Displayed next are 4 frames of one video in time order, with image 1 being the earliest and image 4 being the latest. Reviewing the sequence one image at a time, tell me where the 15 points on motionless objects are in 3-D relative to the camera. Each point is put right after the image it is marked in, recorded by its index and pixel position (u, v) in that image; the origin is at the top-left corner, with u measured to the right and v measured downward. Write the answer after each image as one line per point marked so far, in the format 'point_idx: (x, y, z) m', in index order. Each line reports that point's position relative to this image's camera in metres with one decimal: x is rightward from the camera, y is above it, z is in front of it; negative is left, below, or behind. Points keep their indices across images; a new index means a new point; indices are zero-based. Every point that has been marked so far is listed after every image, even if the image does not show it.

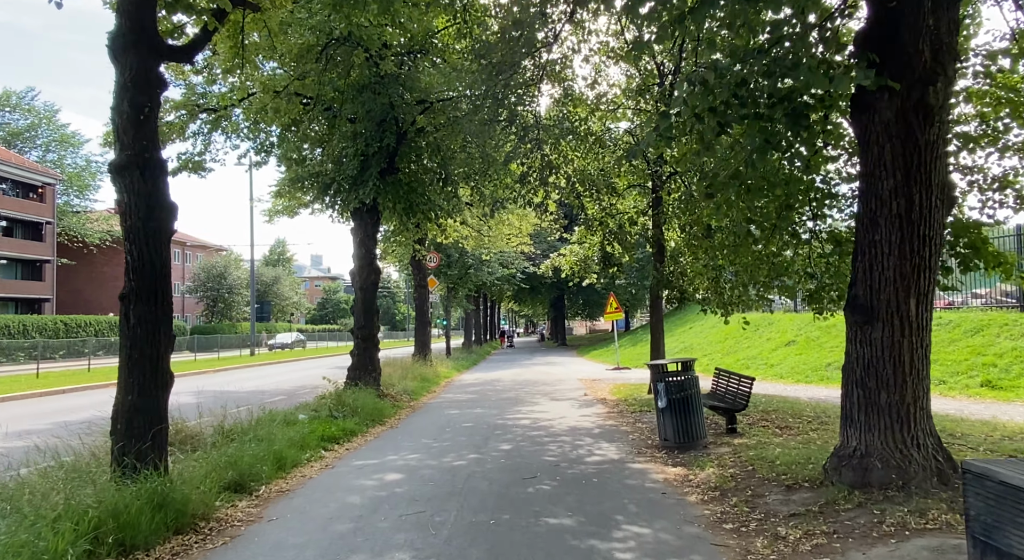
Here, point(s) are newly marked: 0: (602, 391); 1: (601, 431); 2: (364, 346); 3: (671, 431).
0: (+2.0, -2.4, +15.8) m
1: (+1.2, -2.1, +9.9) m
2: (-2.9, -1.3, +14.0) m
3: (+1.8, -1.7, +8.2) m
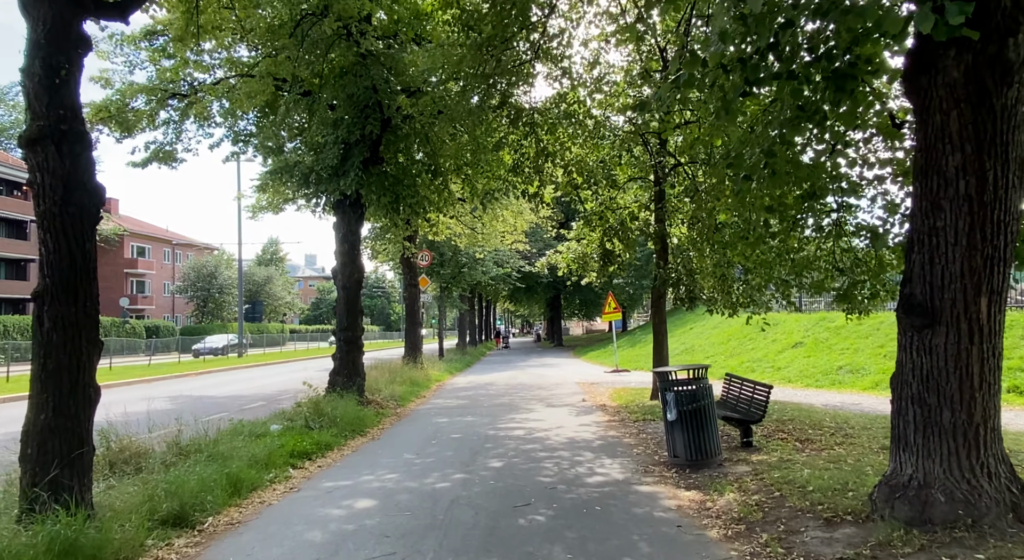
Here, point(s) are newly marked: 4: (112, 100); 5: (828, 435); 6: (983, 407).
0: (+1.9, -2.4, +14.9) m
1: (+1.1, -2.1, +9.0) m
2: (-3.0, -1.3, +13.0) m
3: (+1.7, -1.7, +7.3) m
4: (-6.7, +3.0, +12.0) m
5: (+3.7, -1.8, +8.5) m
6: (+2.9, -0.8, +4.4) m
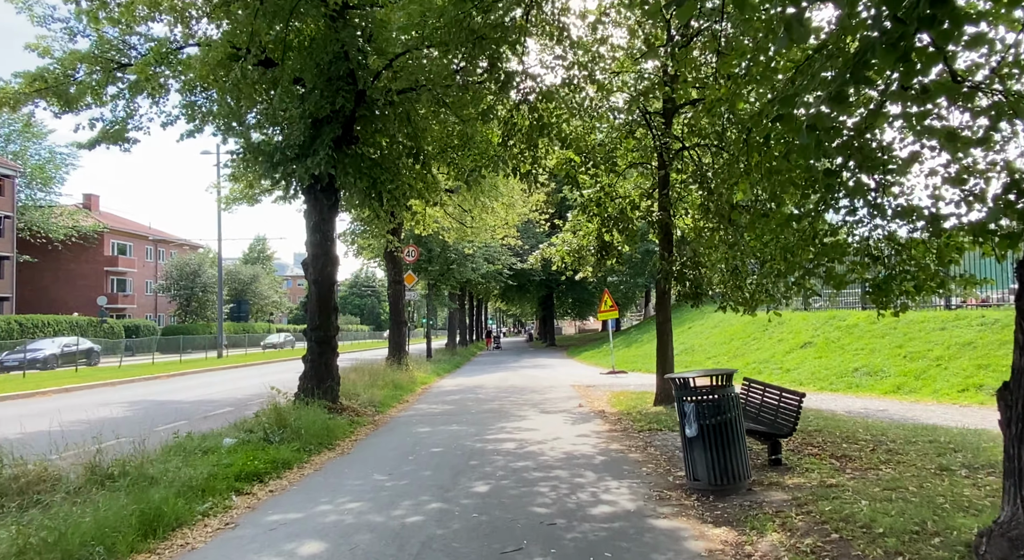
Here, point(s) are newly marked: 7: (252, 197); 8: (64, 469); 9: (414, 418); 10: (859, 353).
0: (+1.7, -2.3, +13.7) m
1: (+1.0, -2.0, +7.8) m
2: (-3.1, -1.2, +11.8) m
3: (+1.6, -1.6, +6.1) m
4: (-6.9, +3.1, +10.7) m
5: (+3.6, -1.7, +7.3) m
6: (+2.8, -0.7, +3.2) m
7: (-7.2, +2.3, +19.8) m
8: (-3.7, -1.6, +6.0) m
9: (-1.7, -2.4, +12.3) m
10: (+7.5, -1.6, +15.6) m
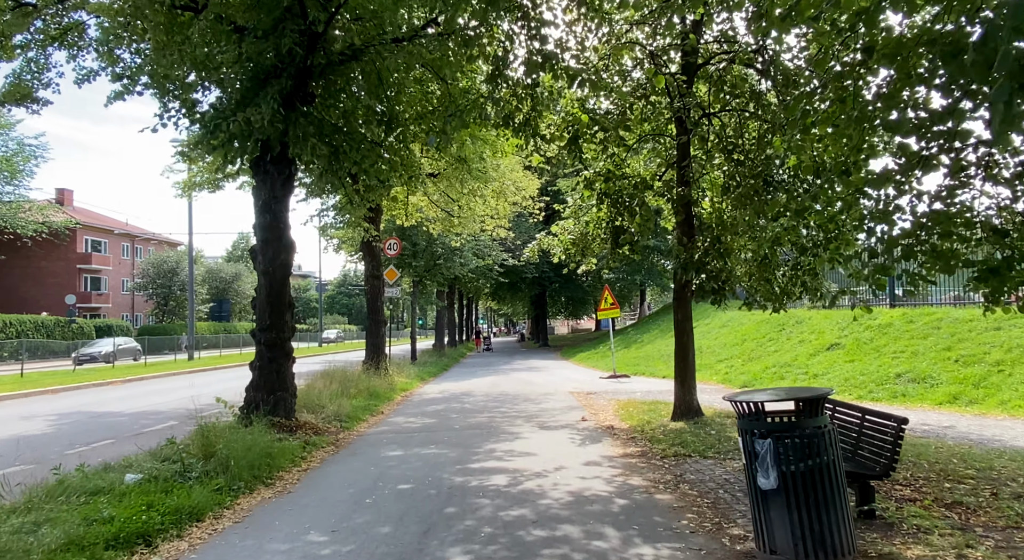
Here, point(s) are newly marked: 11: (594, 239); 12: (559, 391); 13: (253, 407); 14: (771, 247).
0: (+1.5, -2.2, +11.7) m
1: (+0.9, -1.8, +5.8) m
2: (-3.3, -1.0, +9.7) m
3: (+1.6, -1.5, +4.1) m
4: (-7.0, +3.2, +8.6) m
5: (+3.6, -1.6, +5.4) m
6: (+2.8, -0.5, +1.2) m
7: (-7.4, +2.4, +17.7) m
8: (-3.8, -1.4, +3.9) m
9: (-1.8, -2.2, +10.3) m
10: (+7.3, -1.4, +13.7) m
11: (+1.4, +0.7, +12.5) m
12: (+1.1, -2.5, +16.2) m
13: (-3.4, -1.7, +9.6) m
14: (+3.3, +0.4, +9.1) m
